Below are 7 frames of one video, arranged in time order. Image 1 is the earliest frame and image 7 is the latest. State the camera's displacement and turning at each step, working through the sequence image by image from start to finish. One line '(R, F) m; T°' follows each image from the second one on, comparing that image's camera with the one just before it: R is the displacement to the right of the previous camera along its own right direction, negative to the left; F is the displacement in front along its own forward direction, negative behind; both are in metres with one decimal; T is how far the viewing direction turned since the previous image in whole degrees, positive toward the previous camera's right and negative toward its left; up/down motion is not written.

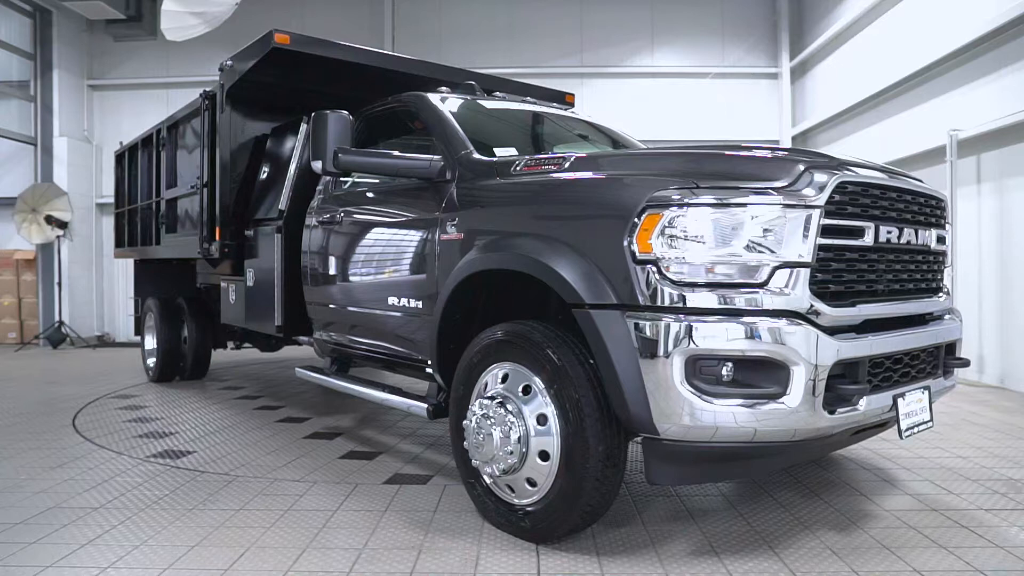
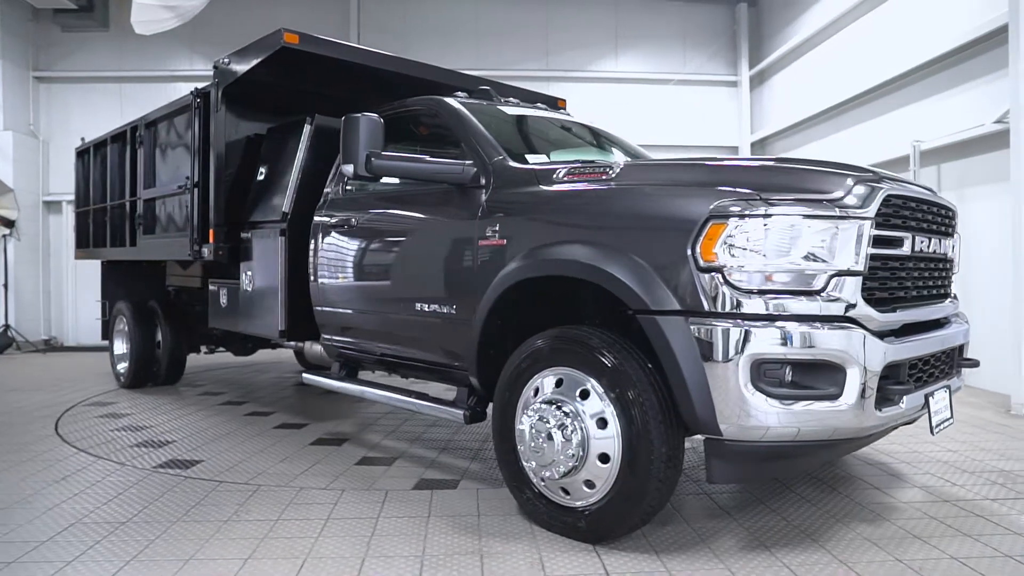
(-0.5, 0.0) m; +5°
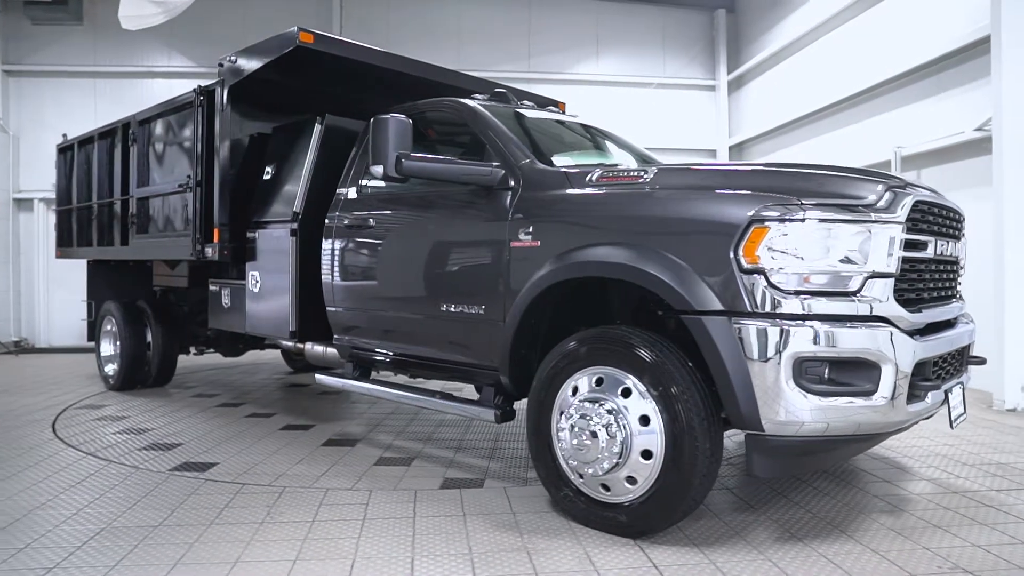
(-0.3, 0.0) m; +3°
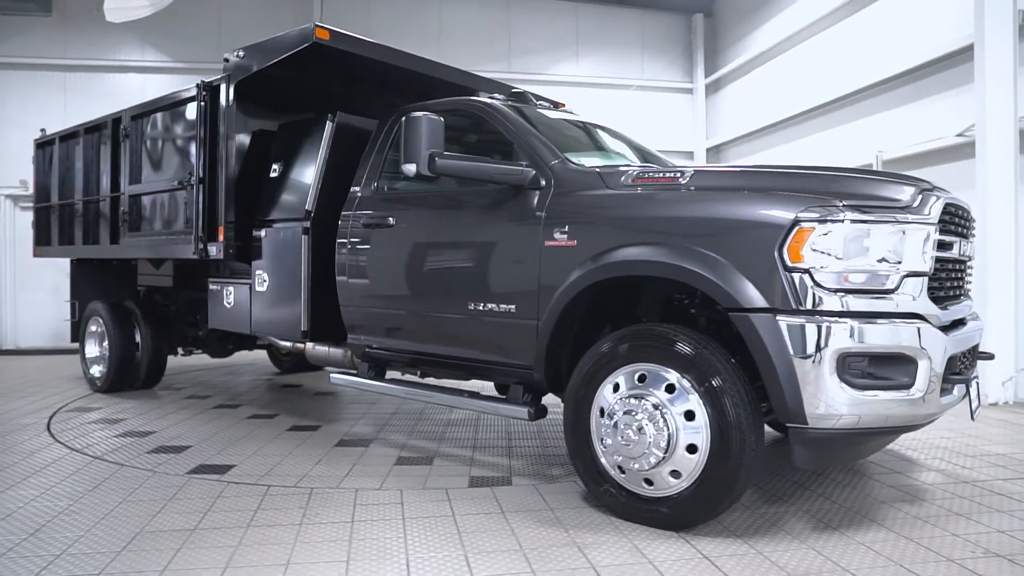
(-0.4, 0.0) m; +3°
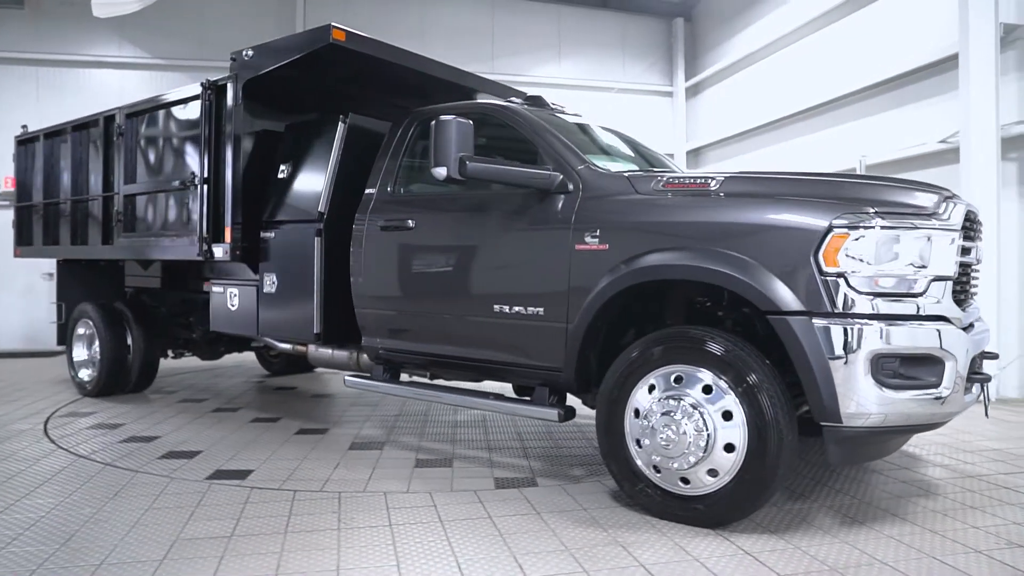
(-0.3, 0.0) m; +3°
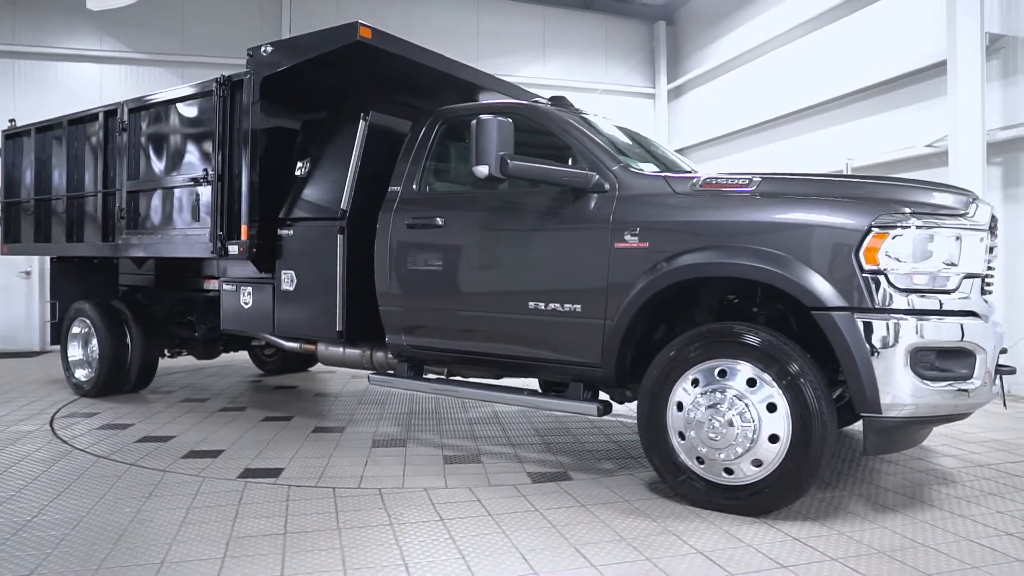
(-0.4, 0.0) m; +3°
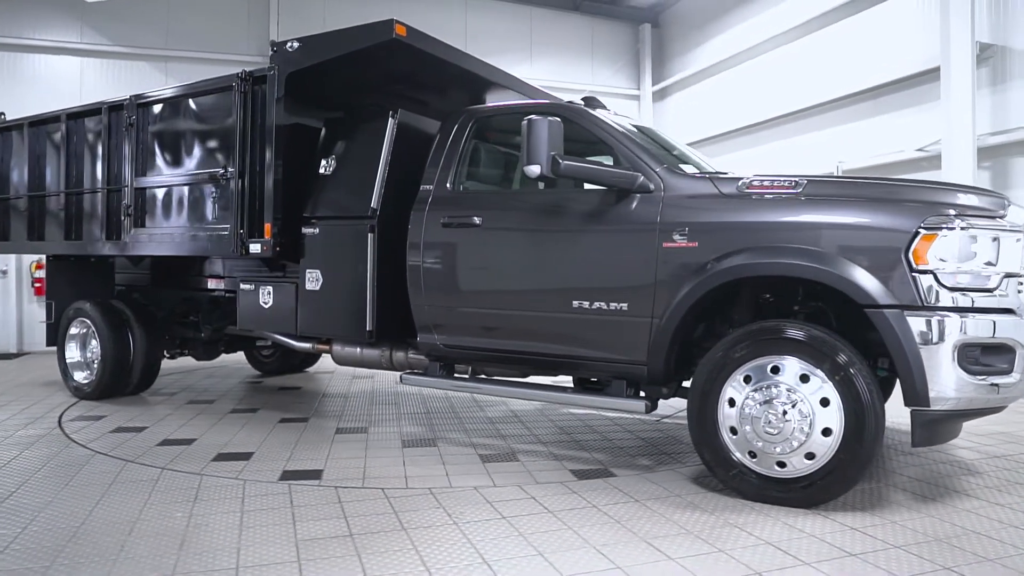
(-0.5, 0.0) m; +3°
